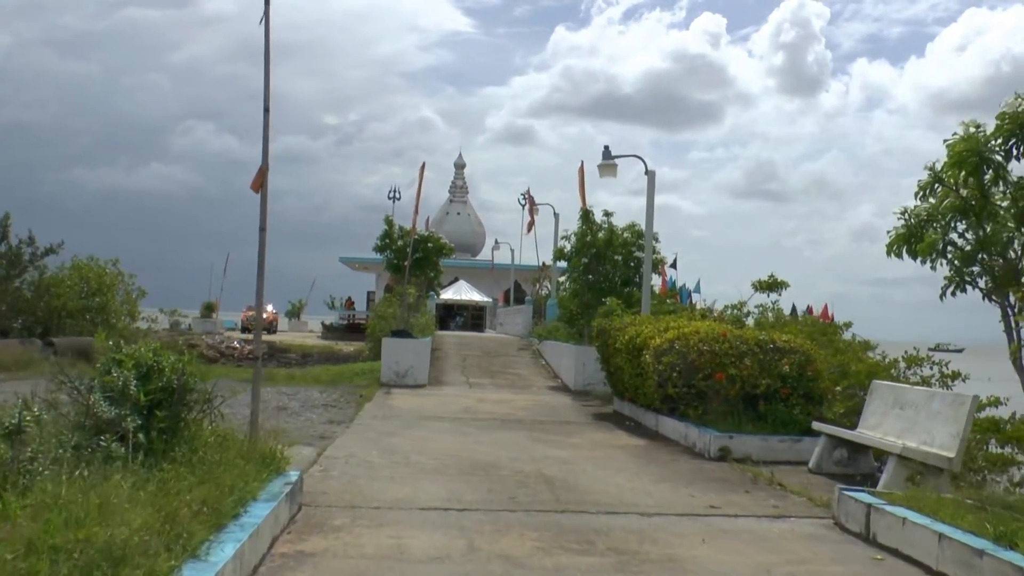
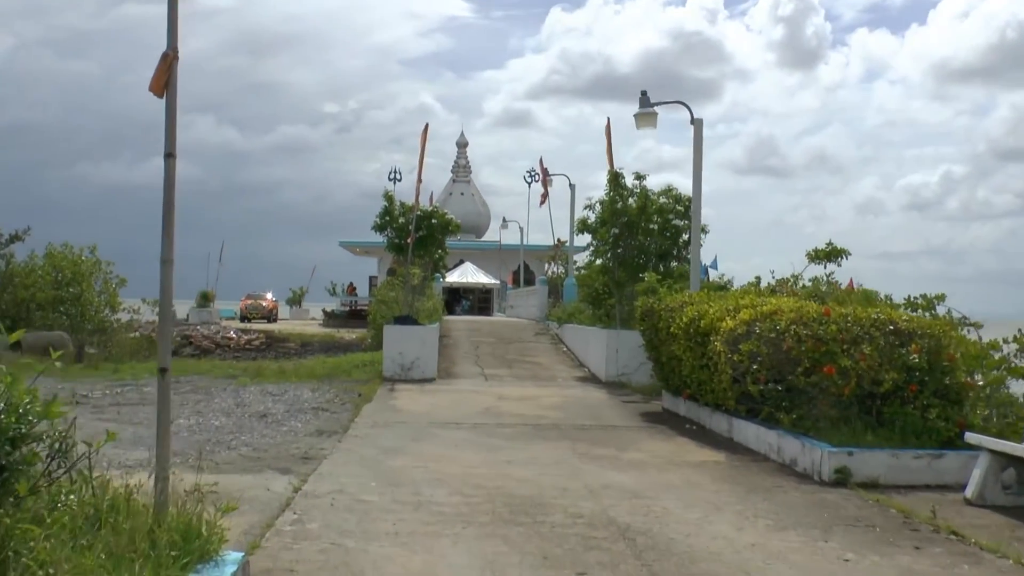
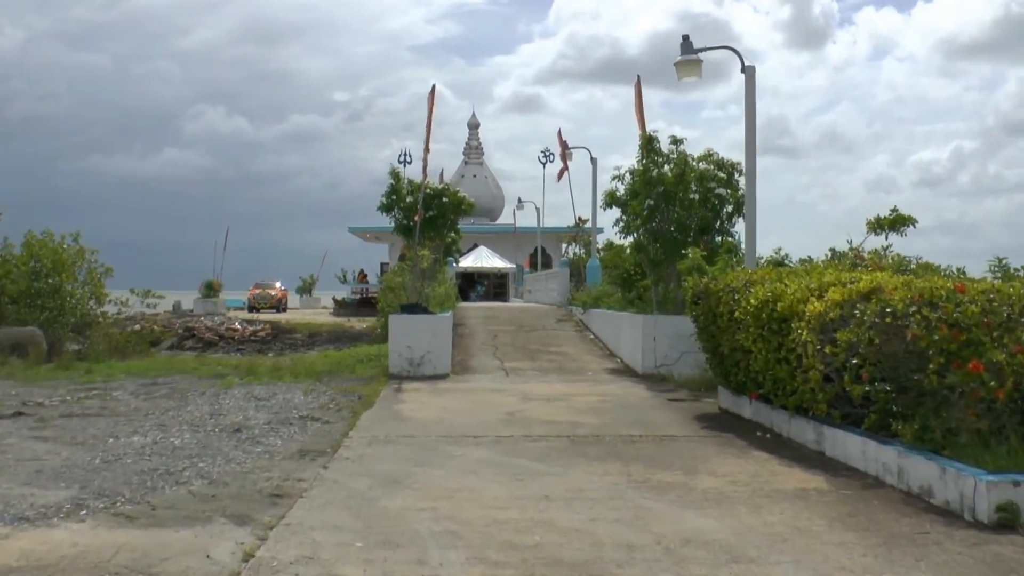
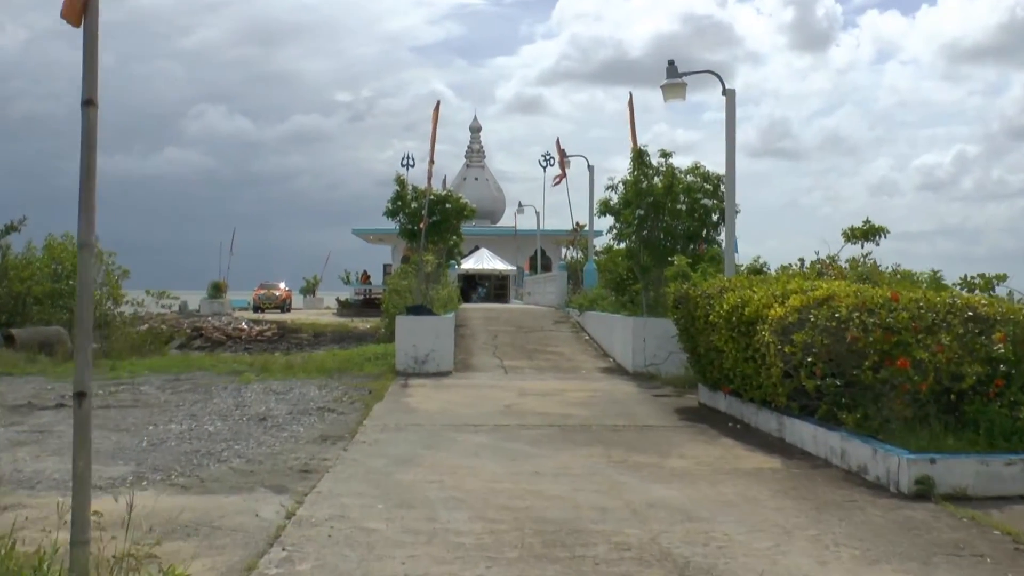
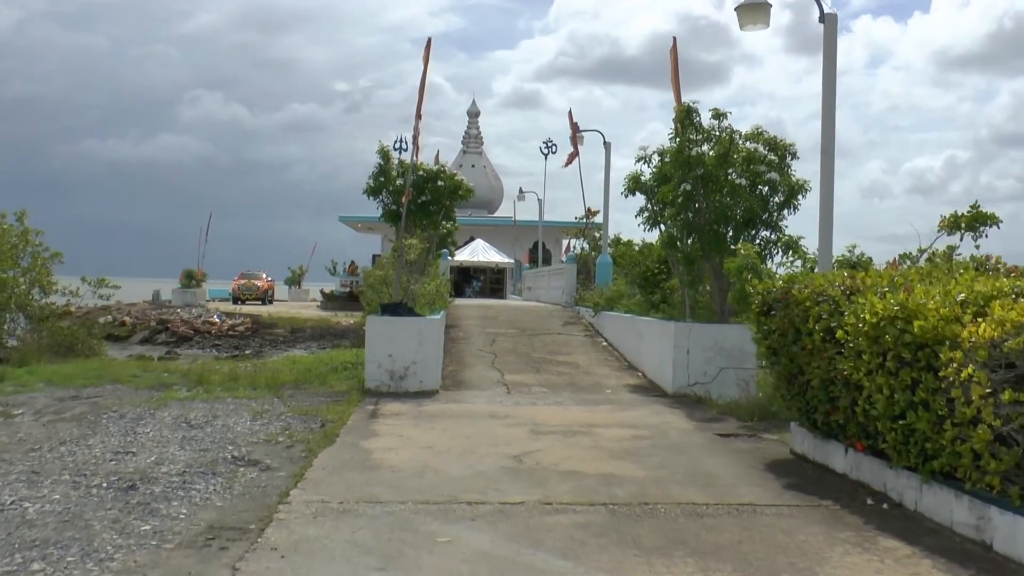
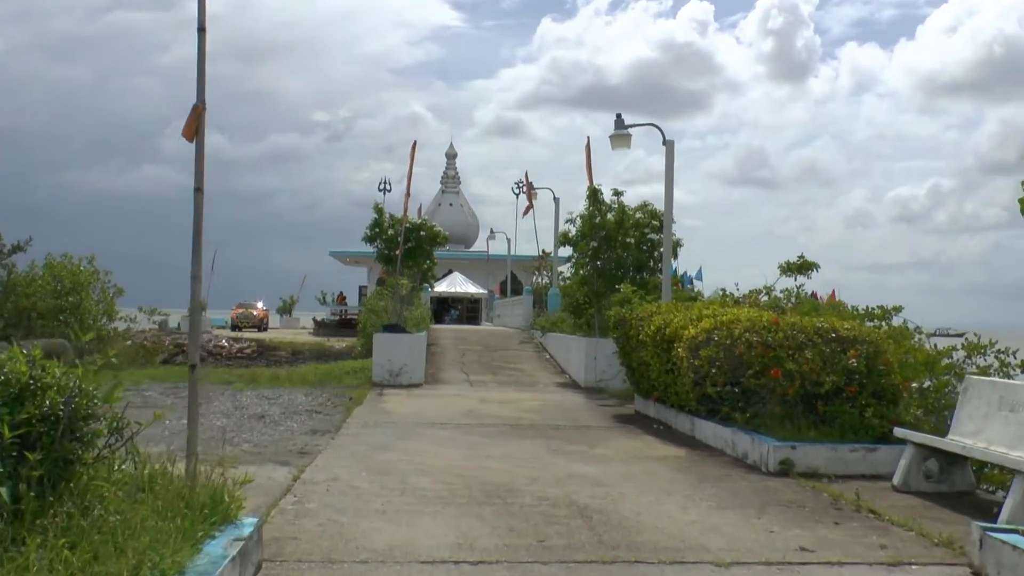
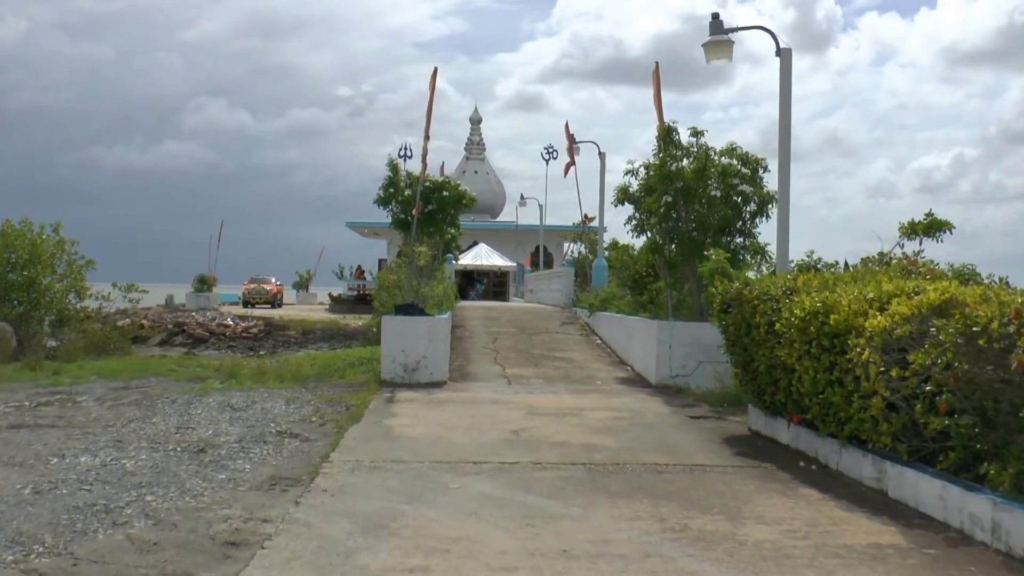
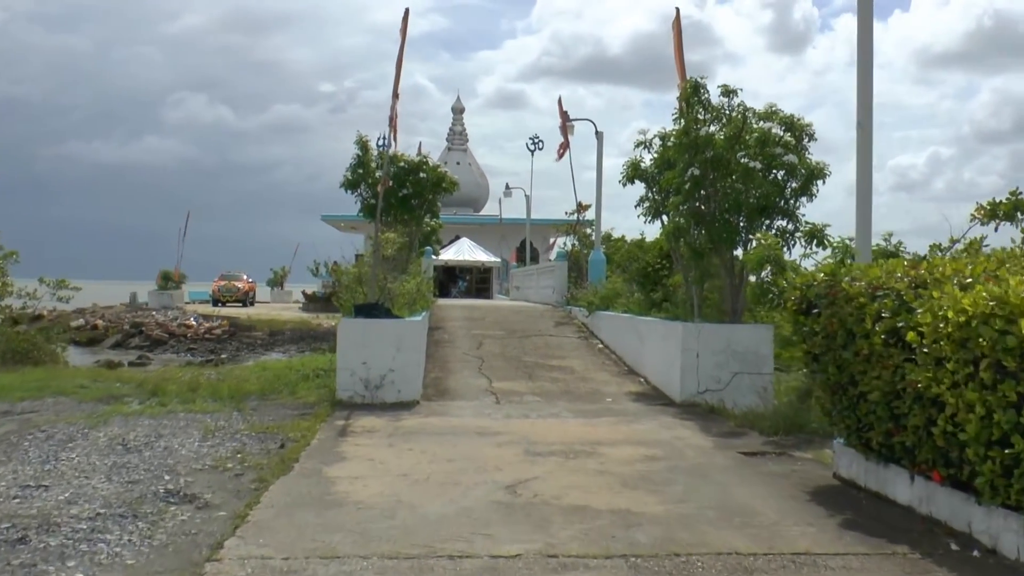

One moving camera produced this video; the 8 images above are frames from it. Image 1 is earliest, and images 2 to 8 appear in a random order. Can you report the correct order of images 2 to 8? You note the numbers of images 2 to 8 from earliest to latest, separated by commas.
6, 2, 4, 3, 7, 5, 8
